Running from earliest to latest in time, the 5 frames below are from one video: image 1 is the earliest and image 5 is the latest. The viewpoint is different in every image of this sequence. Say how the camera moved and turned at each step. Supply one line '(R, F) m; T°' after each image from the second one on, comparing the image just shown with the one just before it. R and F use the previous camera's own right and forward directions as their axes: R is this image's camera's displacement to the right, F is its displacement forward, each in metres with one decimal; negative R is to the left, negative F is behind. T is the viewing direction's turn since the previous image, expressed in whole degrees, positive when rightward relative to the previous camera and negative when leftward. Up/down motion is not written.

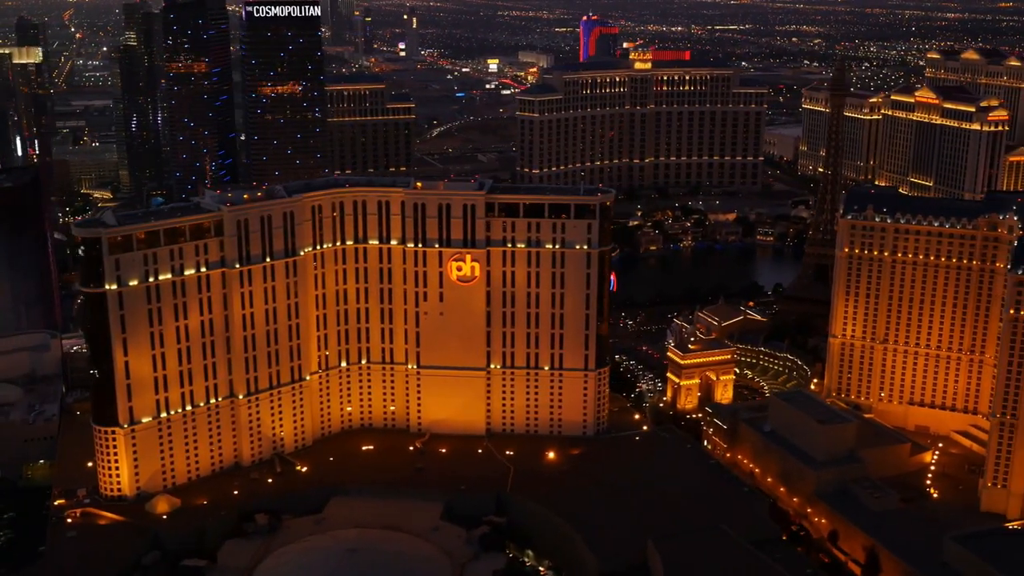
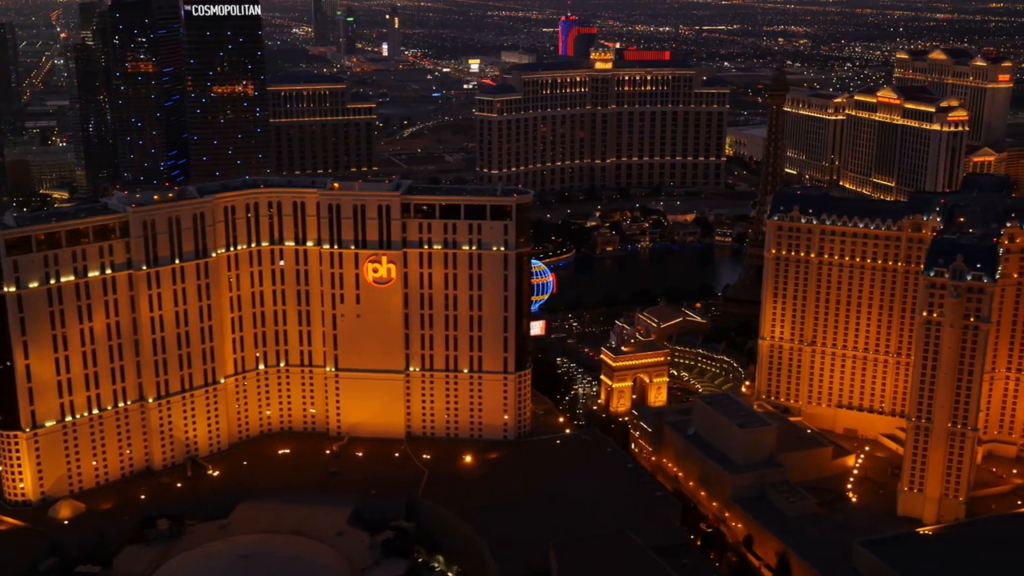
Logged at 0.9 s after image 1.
(+5.8, +0.9) m; 0°
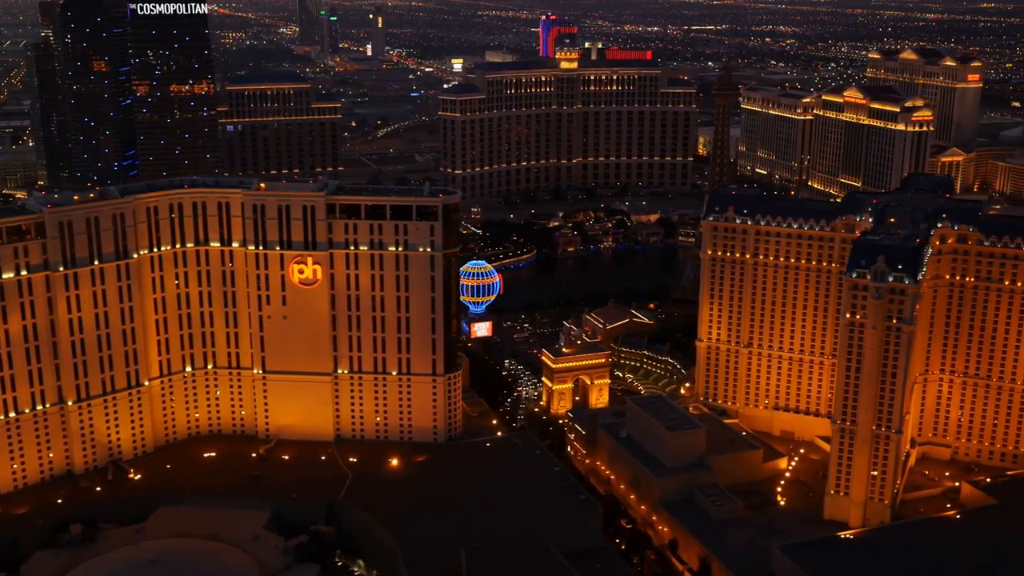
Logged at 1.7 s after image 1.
(+5.0, +0.8) m; 0°
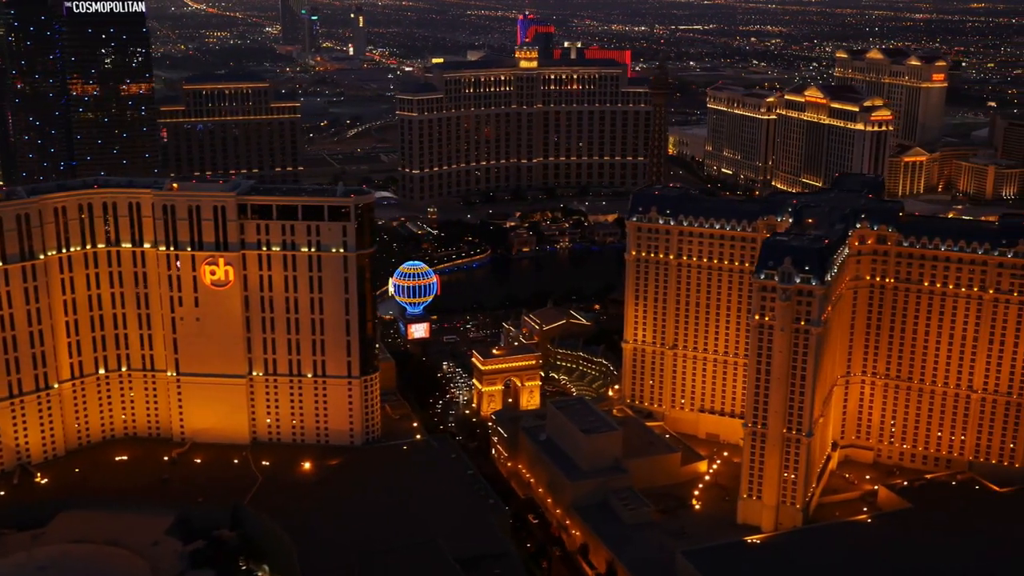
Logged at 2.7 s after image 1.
(+5.8, +0.9) m; 0°
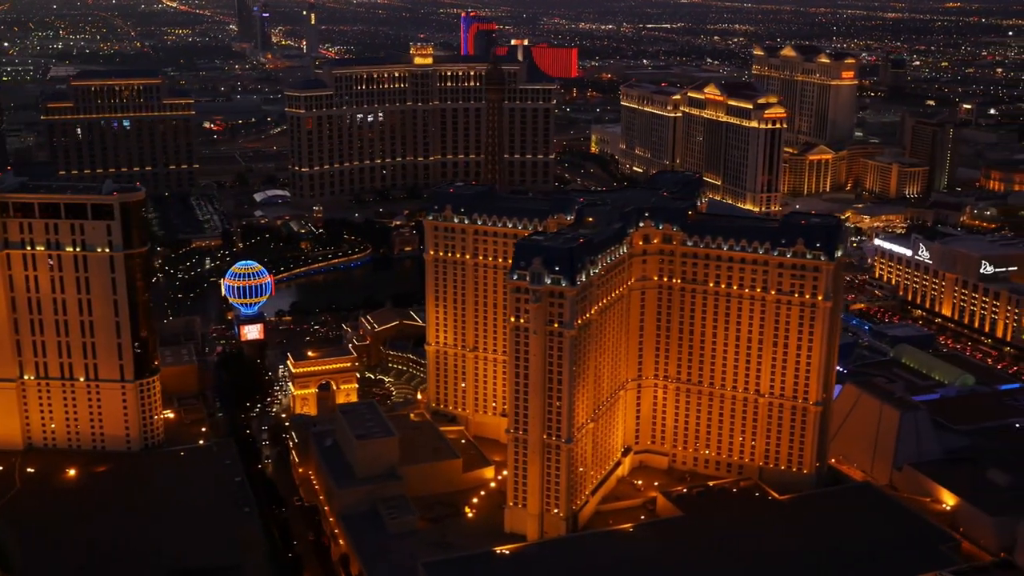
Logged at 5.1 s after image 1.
(+14.9, +2.3) m; 0°
